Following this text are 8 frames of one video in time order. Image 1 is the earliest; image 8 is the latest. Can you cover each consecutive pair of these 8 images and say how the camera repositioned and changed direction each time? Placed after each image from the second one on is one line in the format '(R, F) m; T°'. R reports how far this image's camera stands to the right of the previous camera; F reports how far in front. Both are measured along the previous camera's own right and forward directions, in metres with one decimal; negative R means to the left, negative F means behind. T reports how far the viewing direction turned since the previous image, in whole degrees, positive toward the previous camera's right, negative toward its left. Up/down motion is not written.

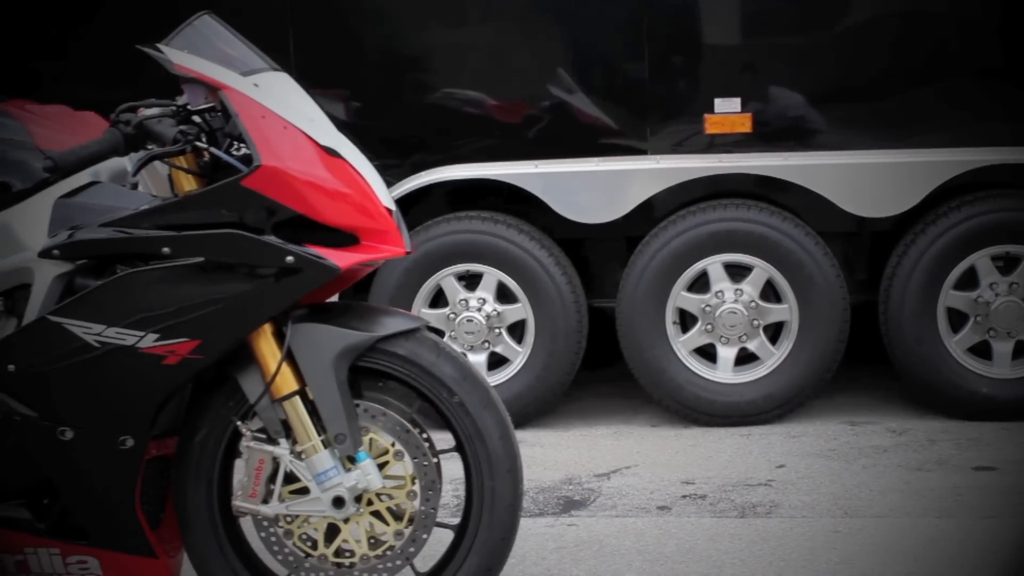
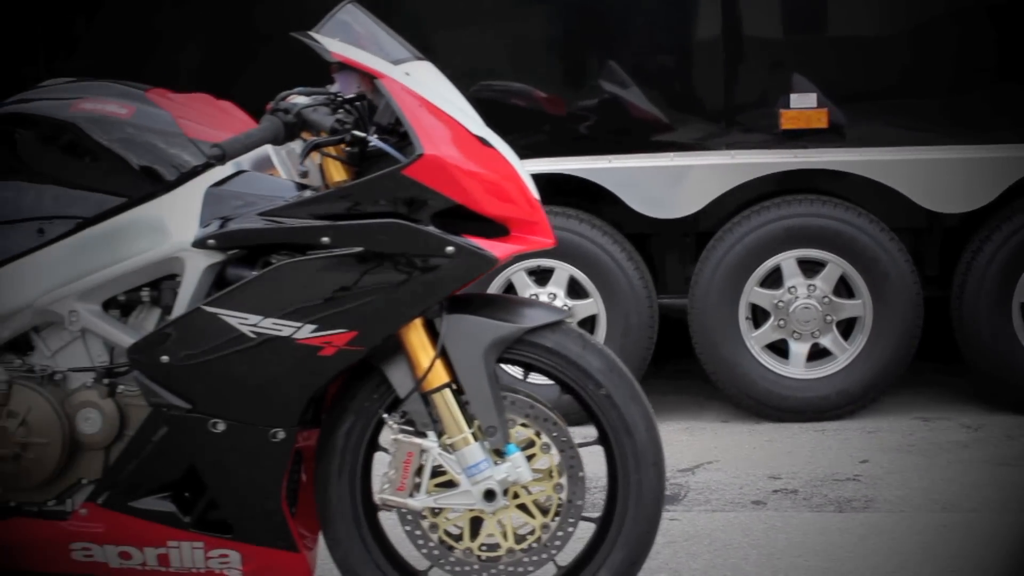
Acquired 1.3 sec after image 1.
(-0.4, 0.0) m; +1°
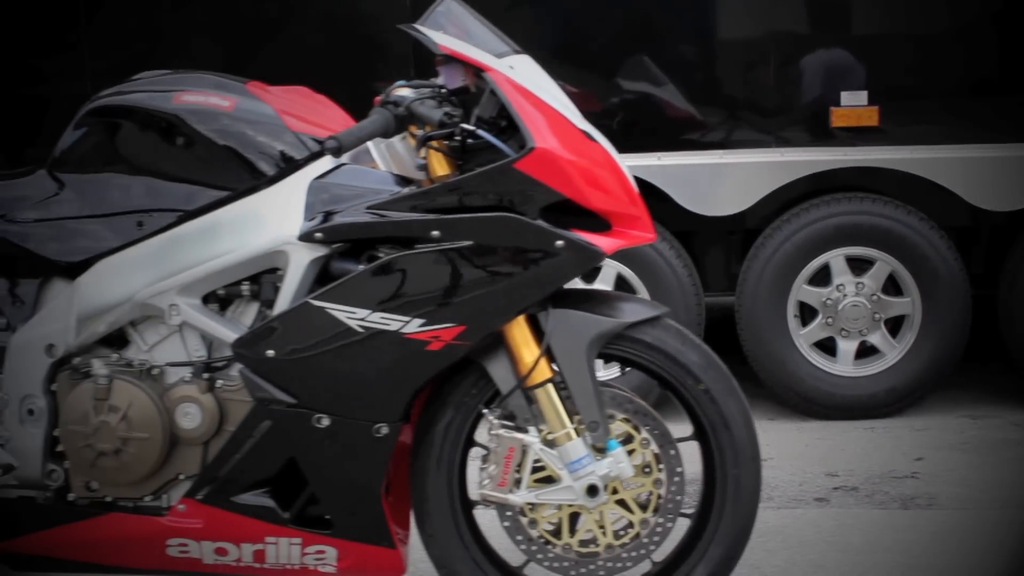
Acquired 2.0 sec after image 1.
(-0.3, 0.0) m; +1°
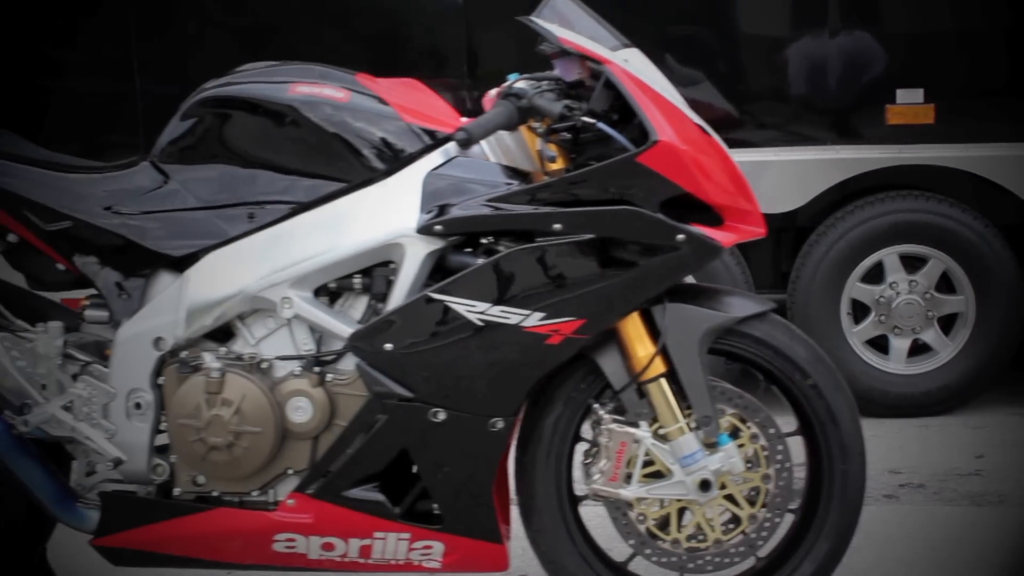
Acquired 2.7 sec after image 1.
(-0.3, 0.0) m; +1°
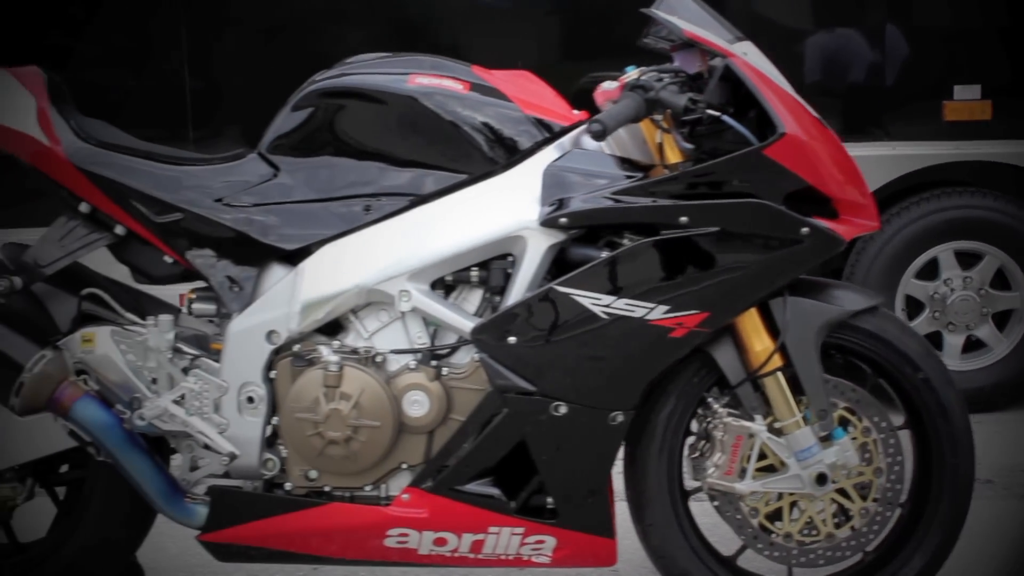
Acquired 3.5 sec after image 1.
(-0.3, 0.0) m; +1°
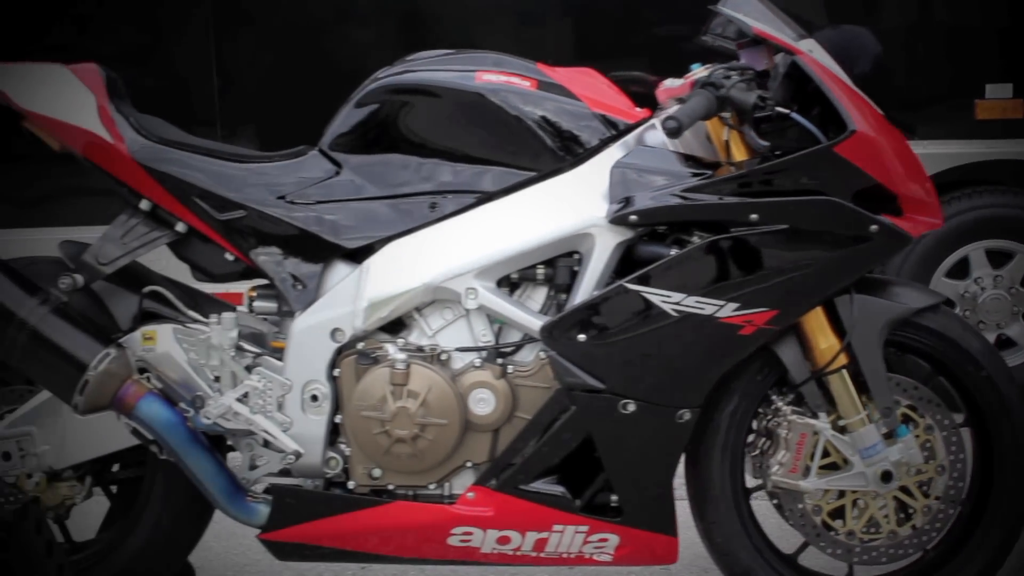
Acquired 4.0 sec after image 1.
(-0.2, 0.0) m; 0°
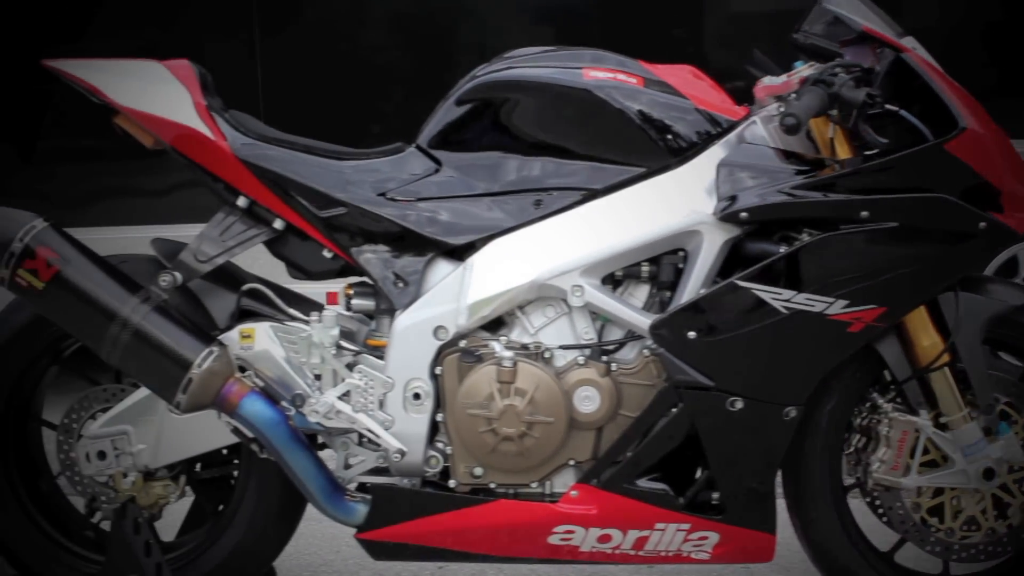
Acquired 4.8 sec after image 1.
(-0.3, 0.0) m; +1°
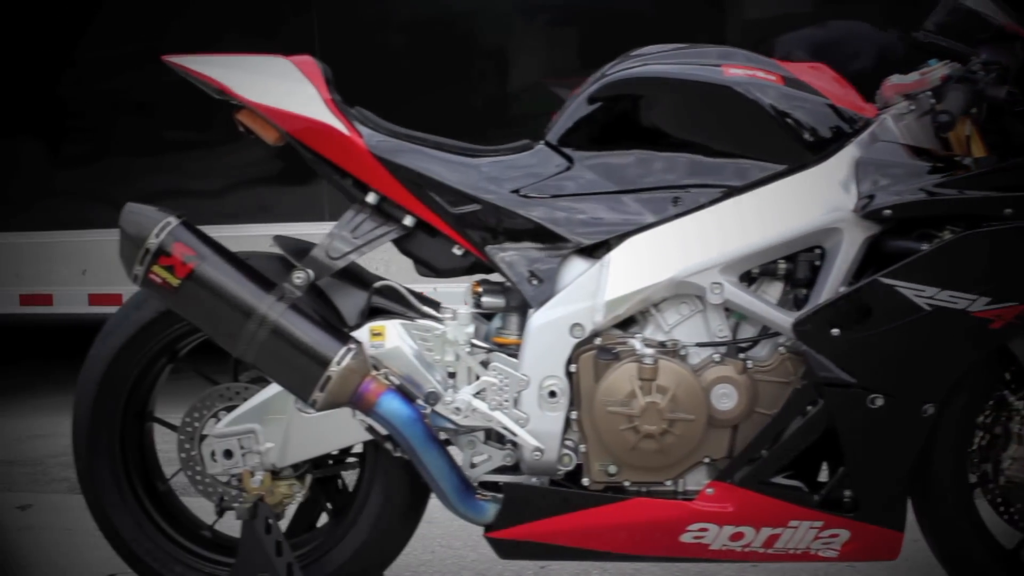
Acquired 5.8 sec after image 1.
(-0.4, 0.0) m; +1°
